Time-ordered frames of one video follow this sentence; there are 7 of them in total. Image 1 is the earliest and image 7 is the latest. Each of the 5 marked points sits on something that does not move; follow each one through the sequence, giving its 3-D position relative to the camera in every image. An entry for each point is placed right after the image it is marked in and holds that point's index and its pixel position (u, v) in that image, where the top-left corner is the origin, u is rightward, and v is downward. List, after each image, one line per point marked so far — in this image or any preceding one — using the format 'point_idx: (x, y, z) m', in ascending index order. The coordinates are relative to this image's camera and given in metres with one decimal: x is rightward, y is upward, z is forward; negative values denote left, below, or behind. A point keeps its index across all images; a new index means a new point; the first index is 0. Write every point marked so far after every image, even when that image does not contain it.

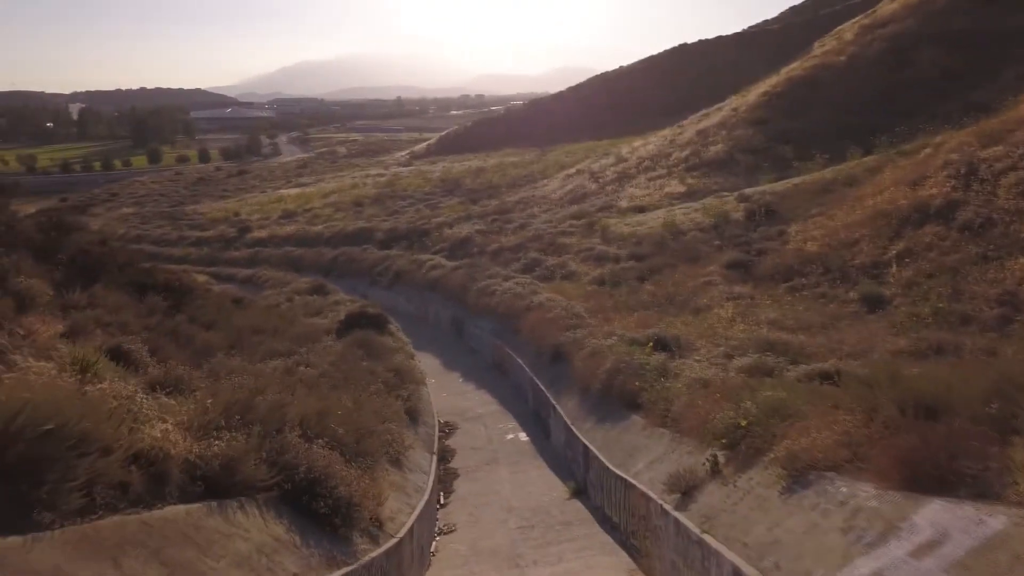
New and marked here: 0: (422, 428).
0: (-1.7, -2.6, +14.8) m
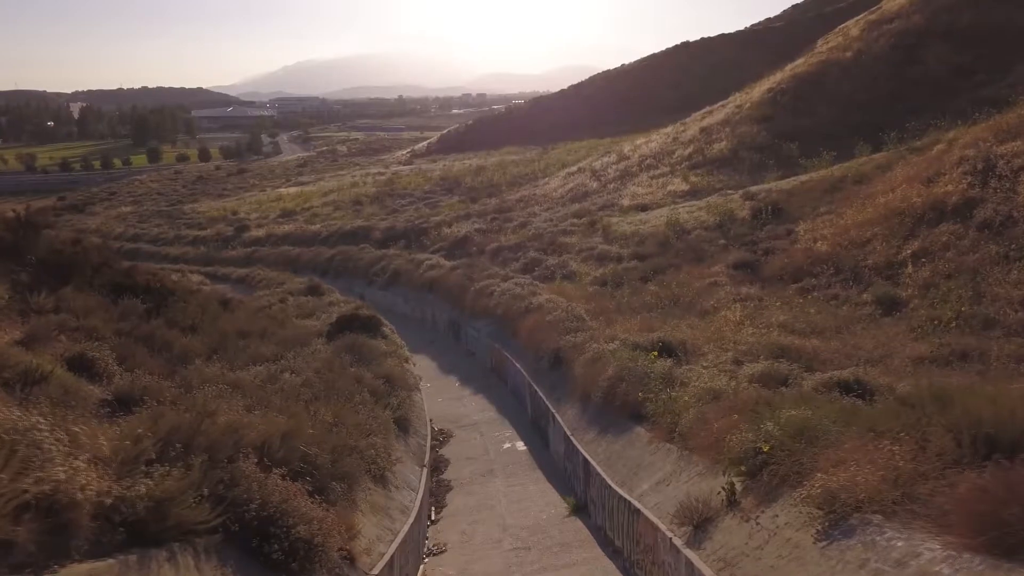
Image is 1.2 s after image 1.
0: (-1.7, -2.6, +13.9) m
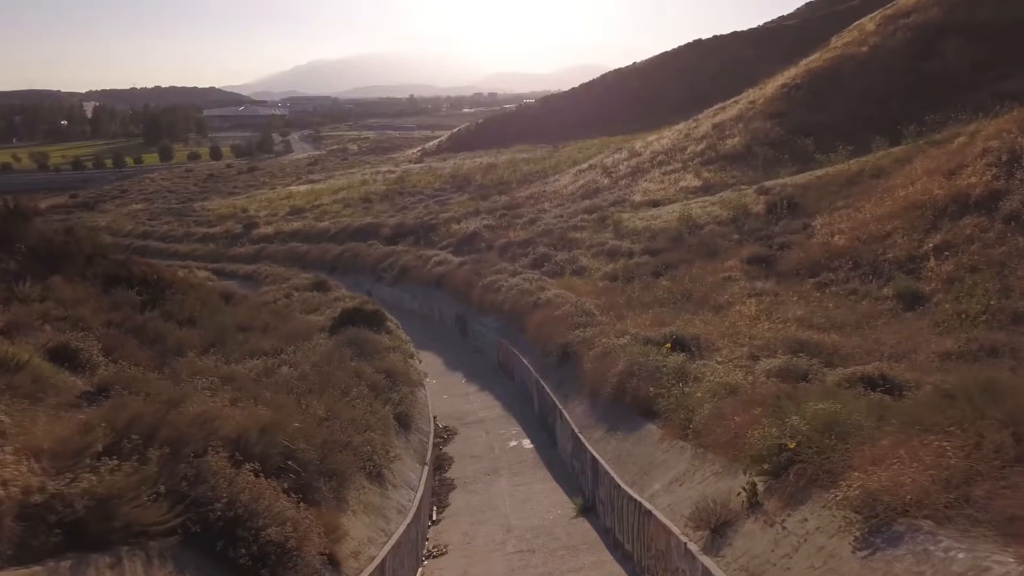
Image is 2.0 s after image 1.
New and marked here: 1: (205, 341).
0: (-1.6, -2.5, +13.4) m
1: (-5.5, -0.9, +14.5) m
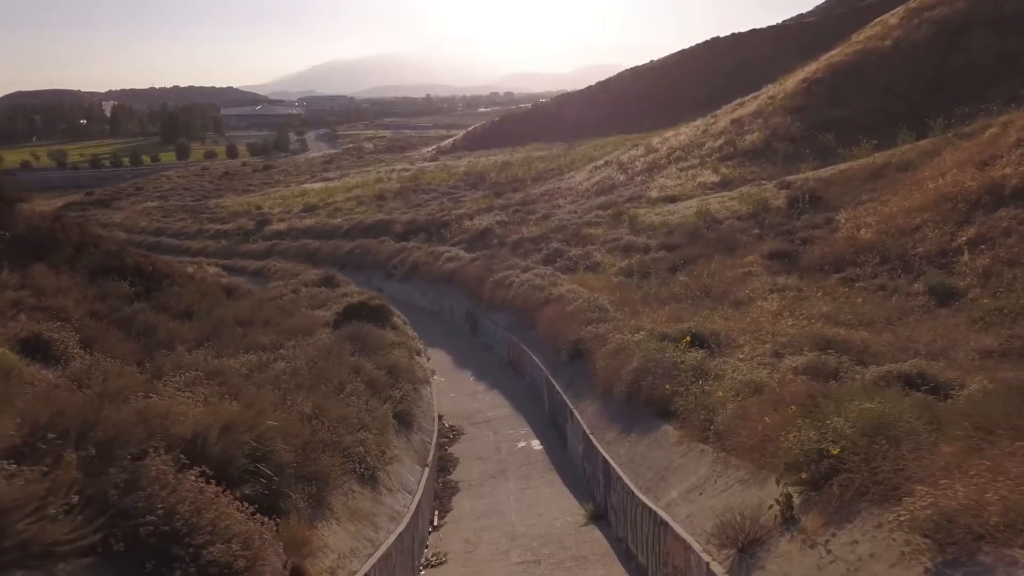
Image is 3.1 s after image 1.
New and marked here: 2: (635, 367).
0: (-1.5, -2.3, +12.6) m
1: (-5.3, -0.8, +13.8) m
2: (+1.9, -1.2, +12.6) m
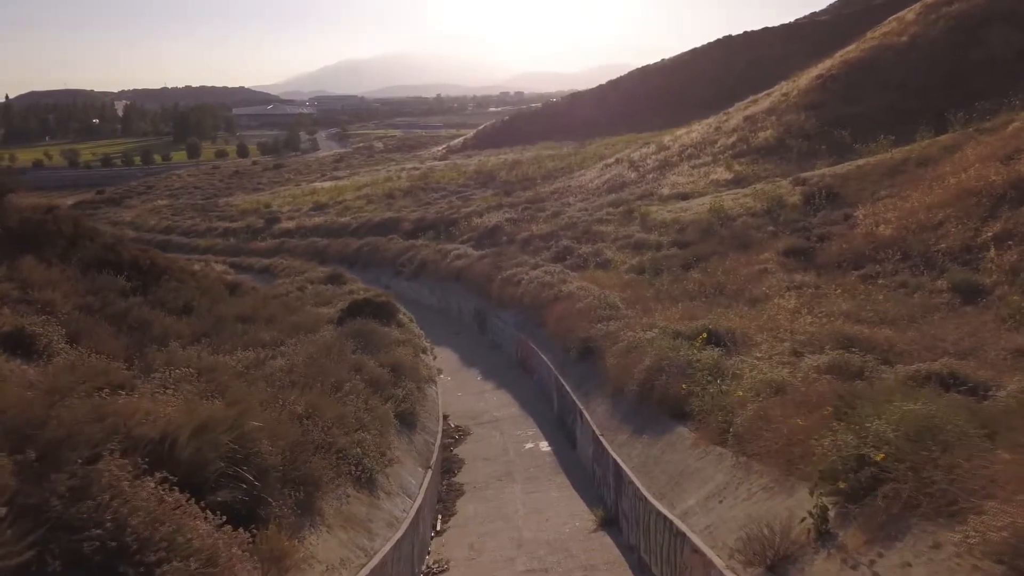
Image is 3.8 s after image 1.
0: (-1.4, -2.2, +12.1) m
1: (-5.2, -0.7, +13.4) m
2: (+2.0, -1.2, +12.0) m
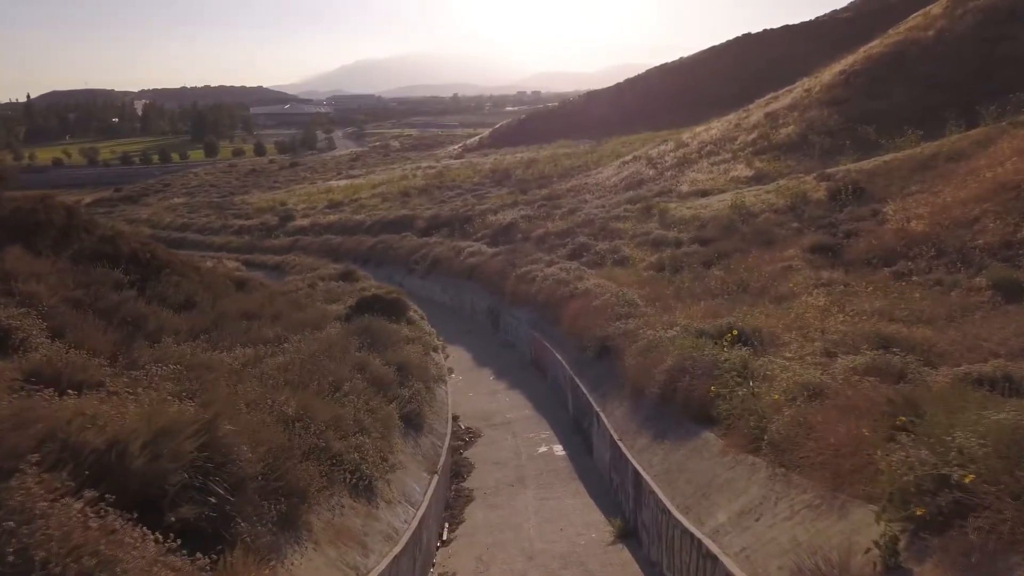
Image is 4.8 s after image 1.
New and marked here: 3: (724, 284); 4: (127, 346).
0: (-1.3, -2.1, +11.4) m
1: (-5.0, -0.6, +12.7) m
2: (+2.2, -1.1, +11.3) m
3: (+4.8, +0.1, +18.1) m
4: (-4.7, -0.7, +9.7) m
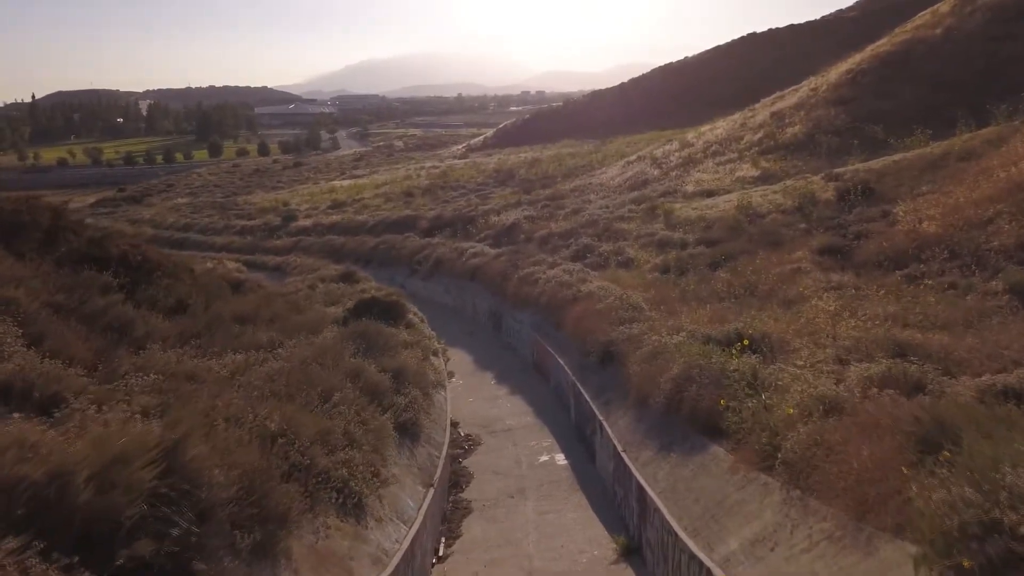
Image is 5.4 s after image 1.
0: (-1.3, -2.2, +11.0) m
1: (-5.0, -0.6, +12.3) m
2: (+2.2, -1.1, +10.8) m
3: (+4.8, 0.0, +17.7) m
4: (-4.7, -0.8, +9.3) m
